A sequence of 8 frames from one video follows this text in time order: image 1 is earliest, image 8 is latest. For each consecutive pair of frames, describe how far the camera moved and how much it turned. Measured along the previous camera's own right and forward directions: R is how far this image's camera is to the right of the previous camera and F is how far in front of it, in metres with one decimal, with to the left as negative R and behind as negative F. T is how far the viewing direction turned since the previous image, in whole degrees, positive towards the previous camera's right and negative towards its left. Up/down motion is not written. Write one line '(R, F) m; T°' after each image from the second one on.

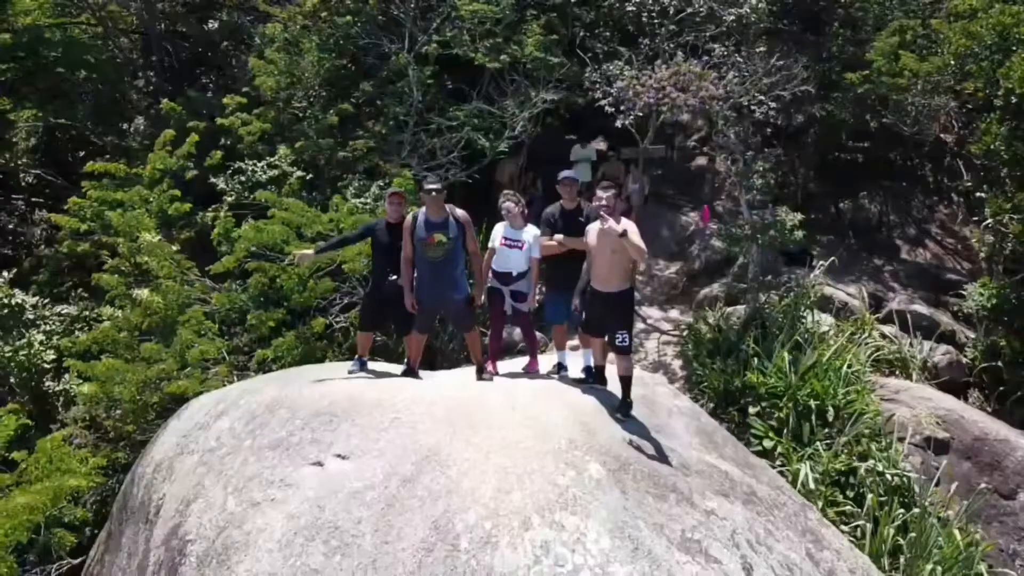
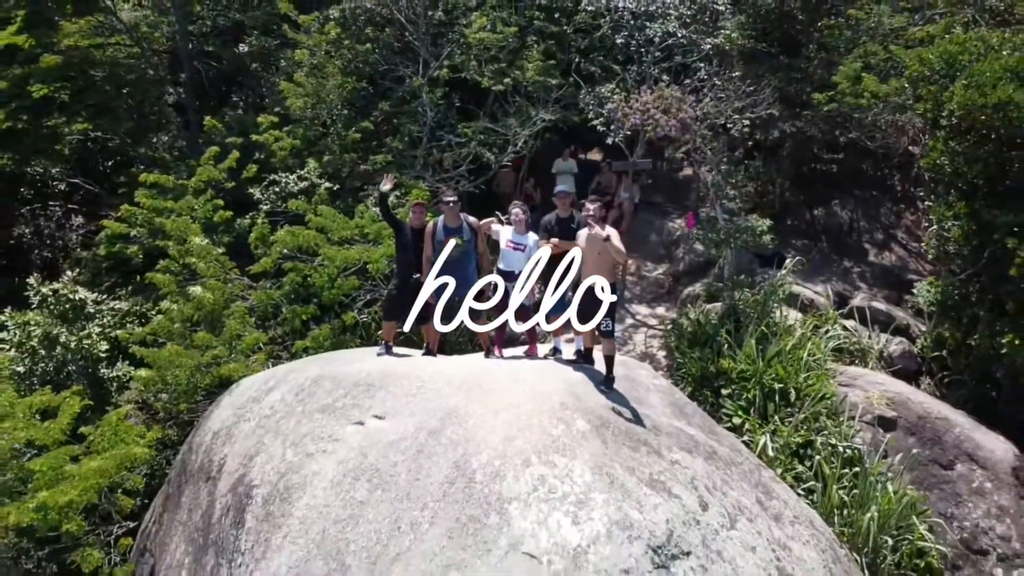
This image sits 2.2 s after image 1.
(0.0, -1.2) m; 0°
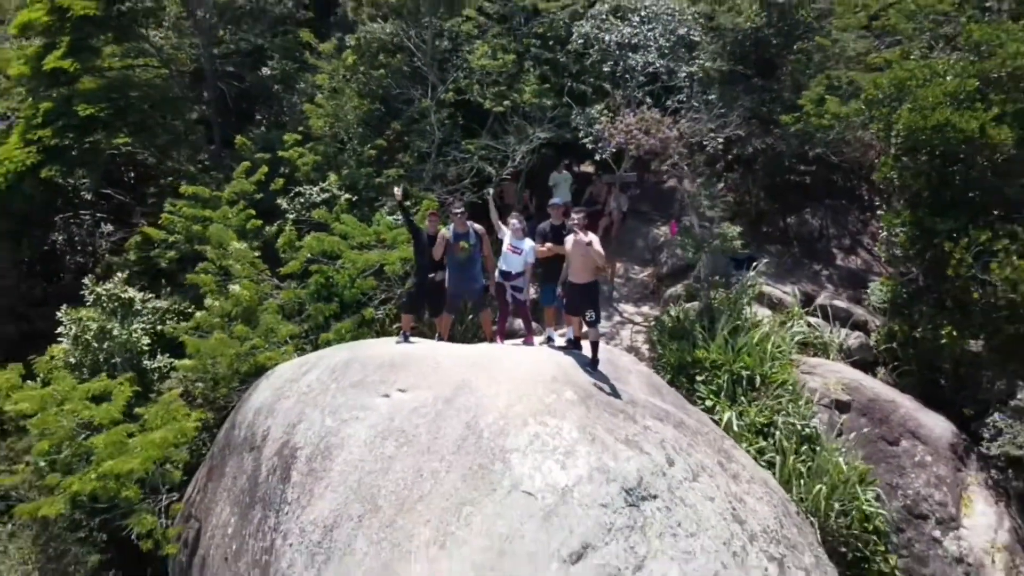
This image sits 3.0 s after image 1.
(0.0, -1.2) m; 0°
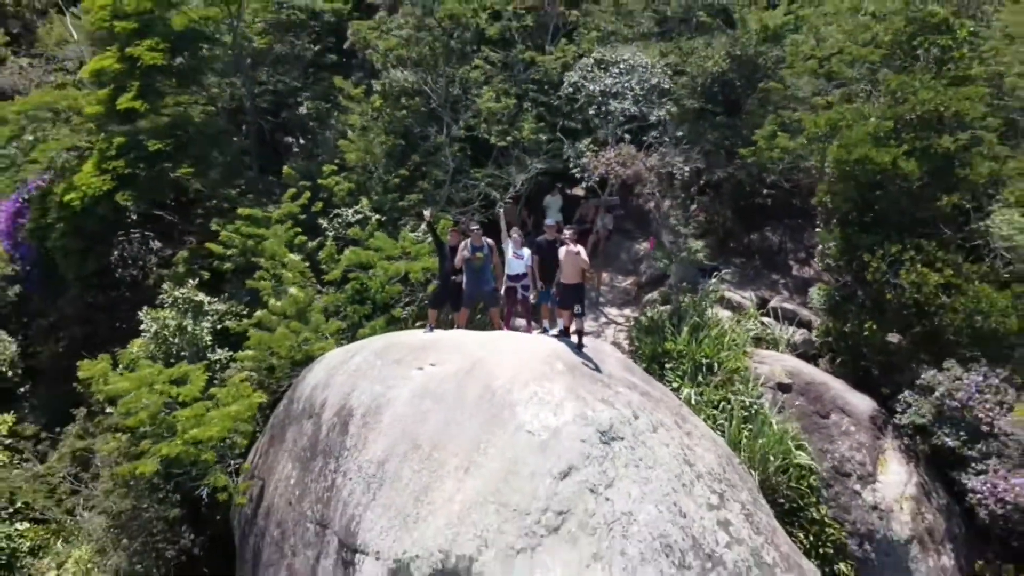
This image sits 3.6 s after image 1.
(-0.1, -2.3) m; 0°
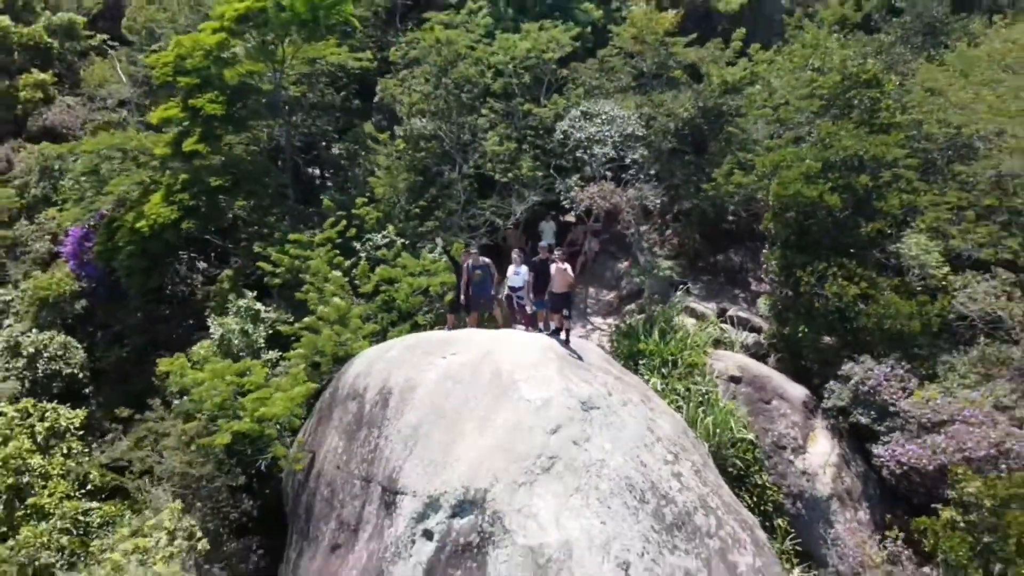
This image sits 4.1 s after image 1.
(-0.1, -2.9) m; 0°
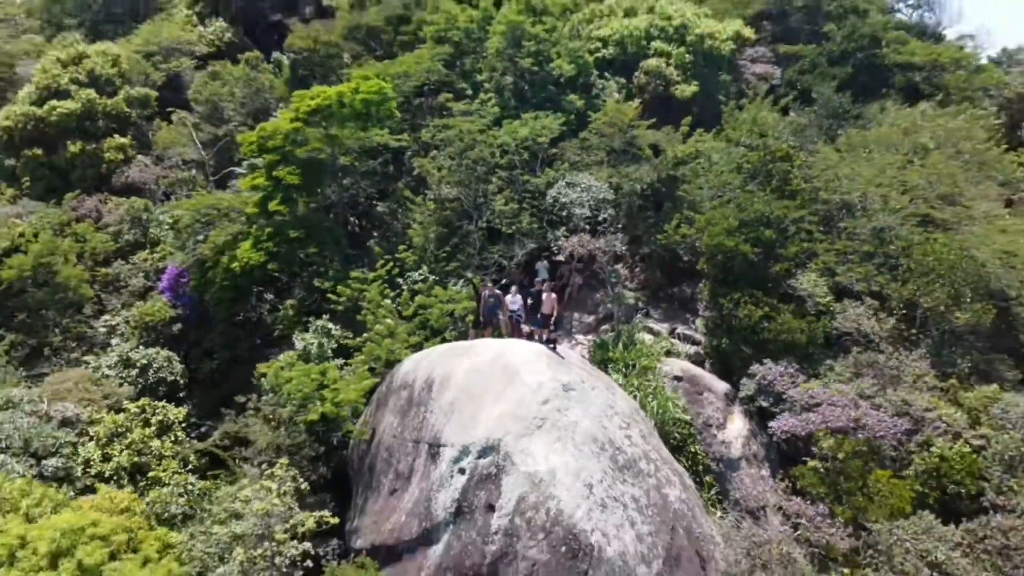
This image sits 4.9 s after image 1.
(-0.1, -5.9) m; 0°
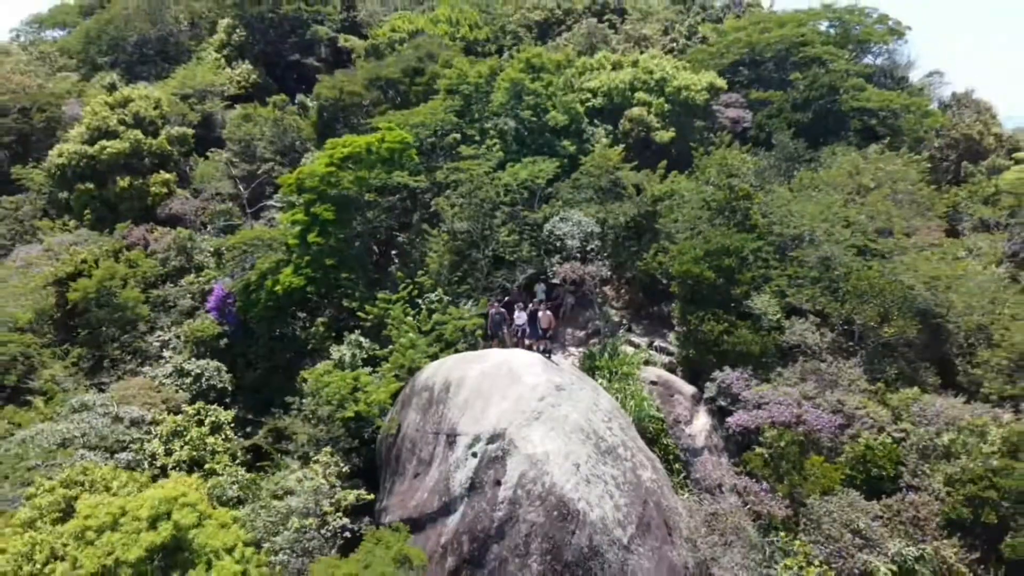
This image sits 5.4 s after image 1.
(-0.1, -4.2) m; 0°
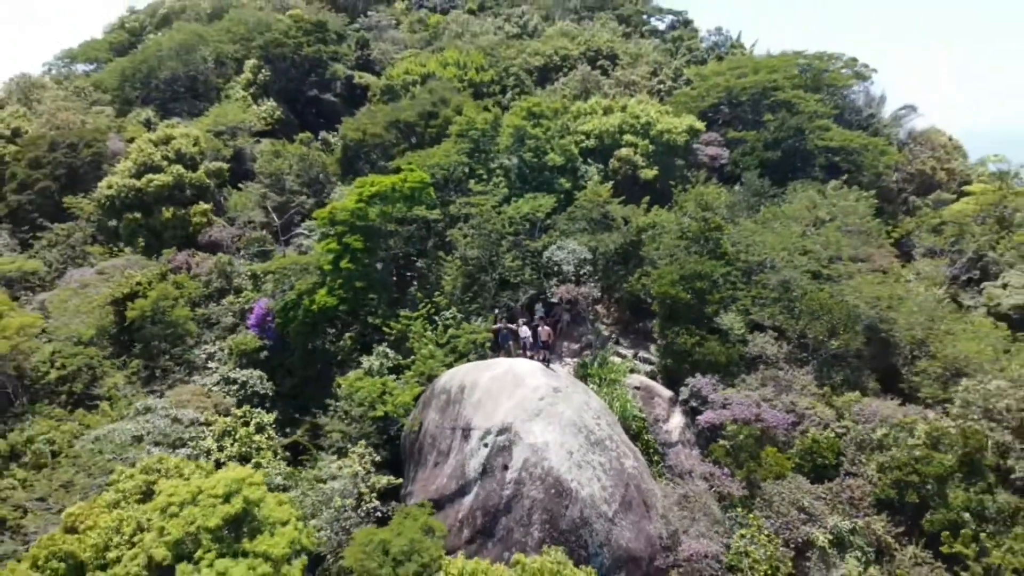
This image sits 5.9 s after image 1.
(-0.2, -4.6) m; 0°
